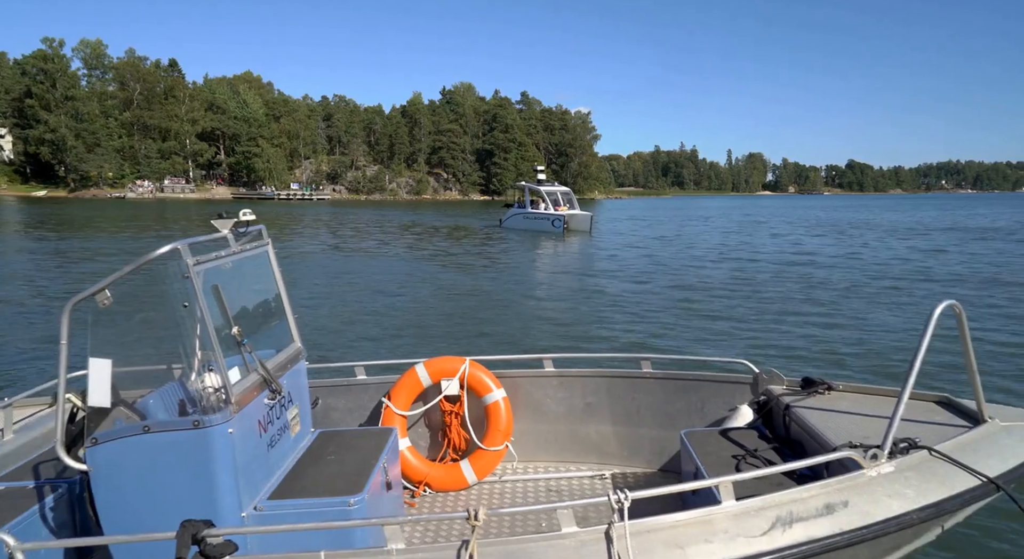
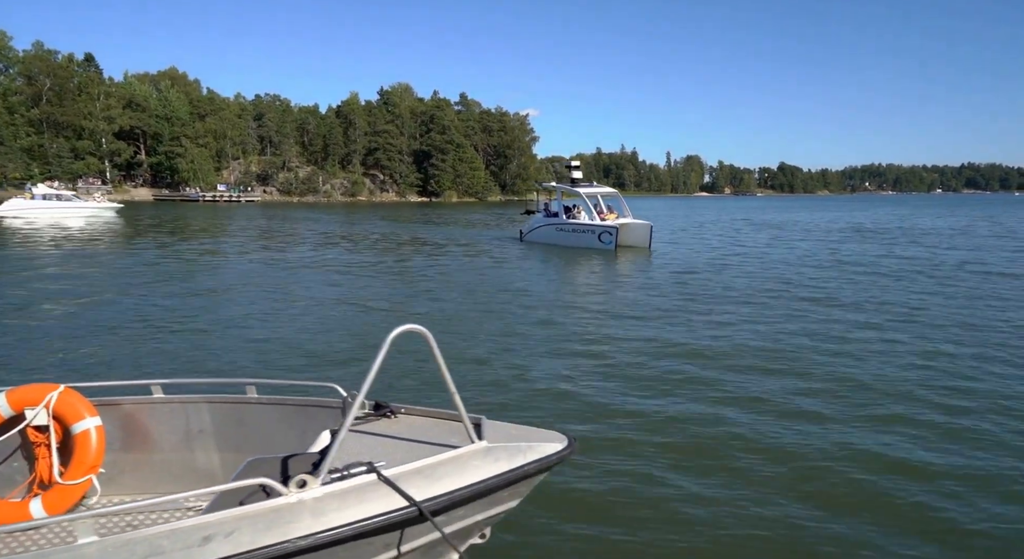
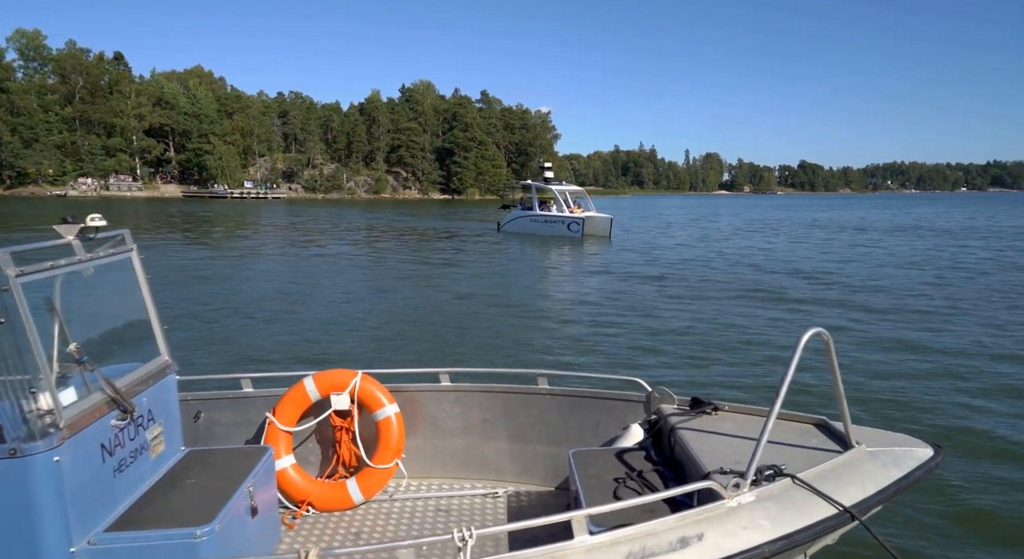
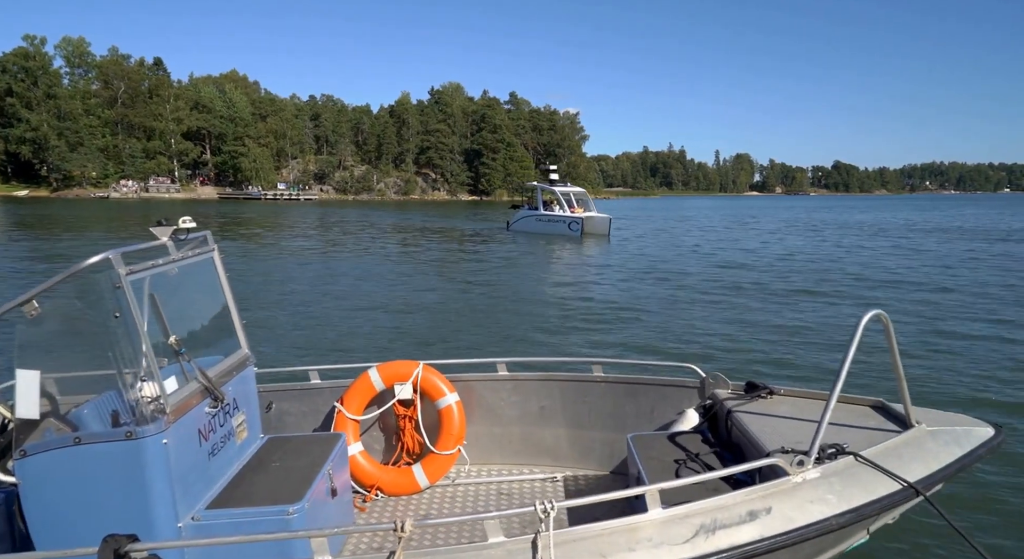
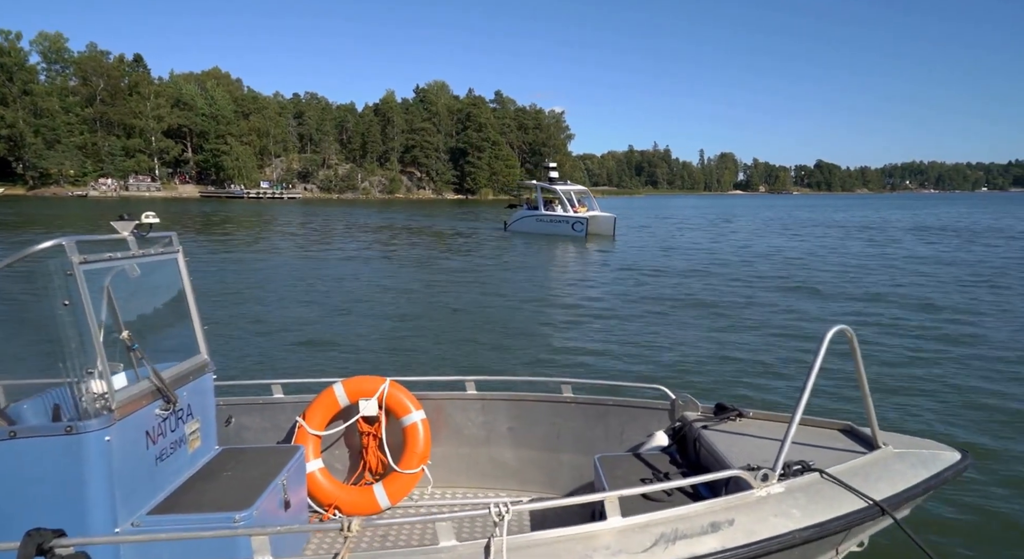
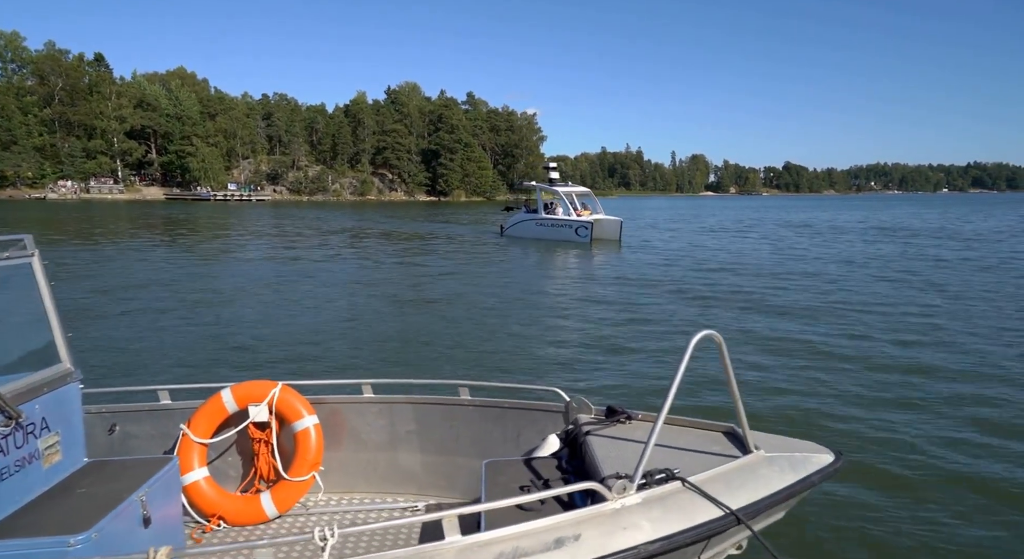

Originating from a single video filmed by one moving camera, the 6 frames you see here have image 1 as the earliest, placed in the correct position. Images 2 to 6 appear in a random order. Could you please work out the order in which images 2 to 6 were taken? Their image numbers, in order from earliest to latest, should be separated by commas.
4, 5, 3, 6, 2
